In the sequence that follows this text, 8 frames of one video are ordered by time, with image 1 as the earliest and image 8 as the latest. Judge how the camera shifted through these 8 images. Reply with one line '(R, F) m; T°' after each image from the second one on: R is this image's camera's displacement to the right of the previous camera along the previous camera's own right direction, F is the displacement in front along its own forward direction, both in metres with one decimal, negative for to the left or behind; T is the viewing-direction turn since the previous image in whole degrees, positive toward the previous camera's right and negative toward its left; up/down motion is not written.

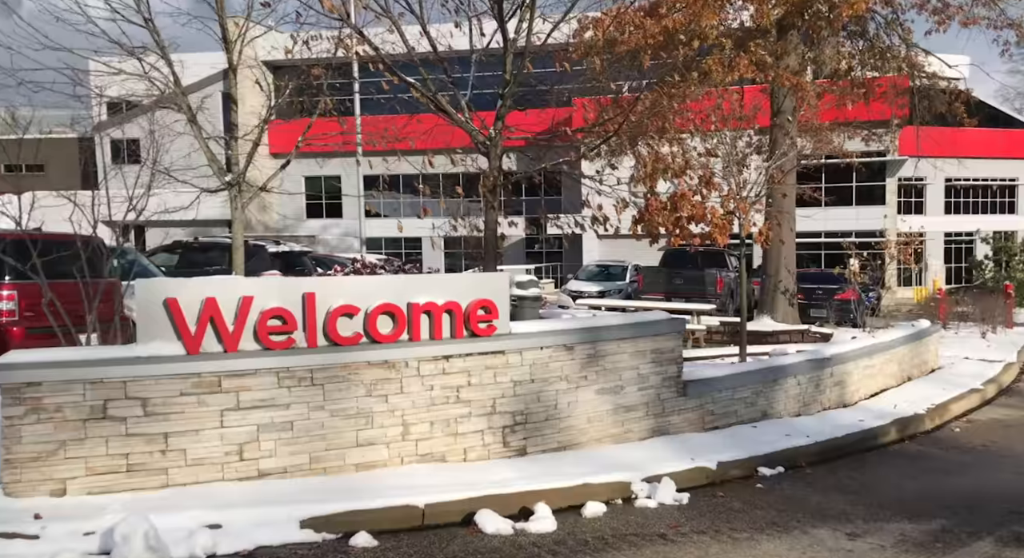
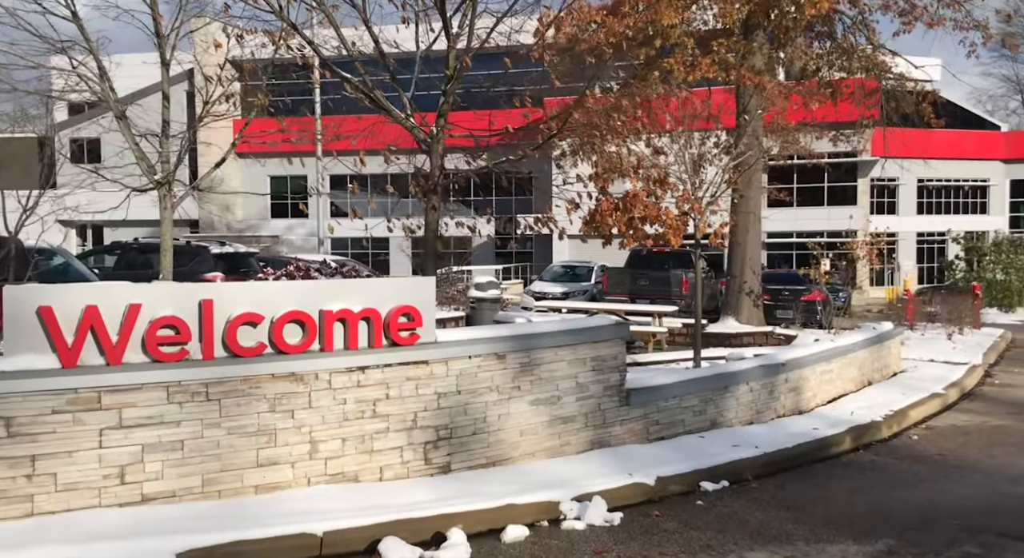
(+0.3, +0.4) m; +1°
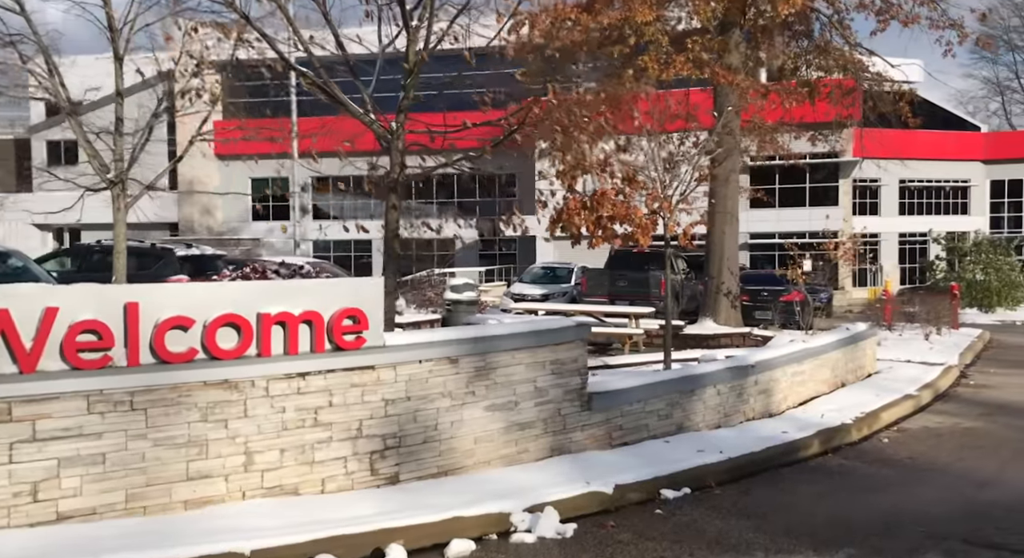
(+0.2, +0.2) m; +1°
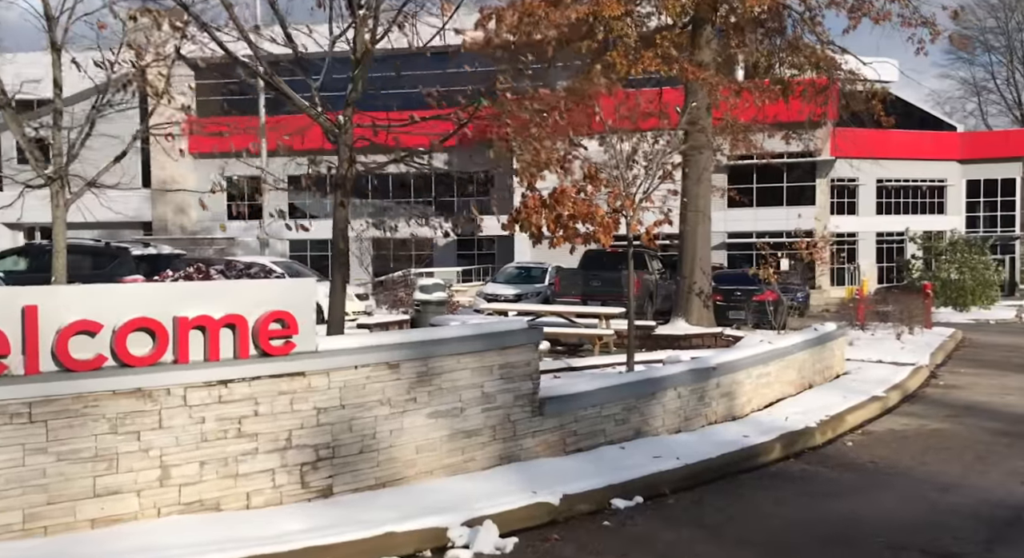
(+0.2, +0.3) m; +1°
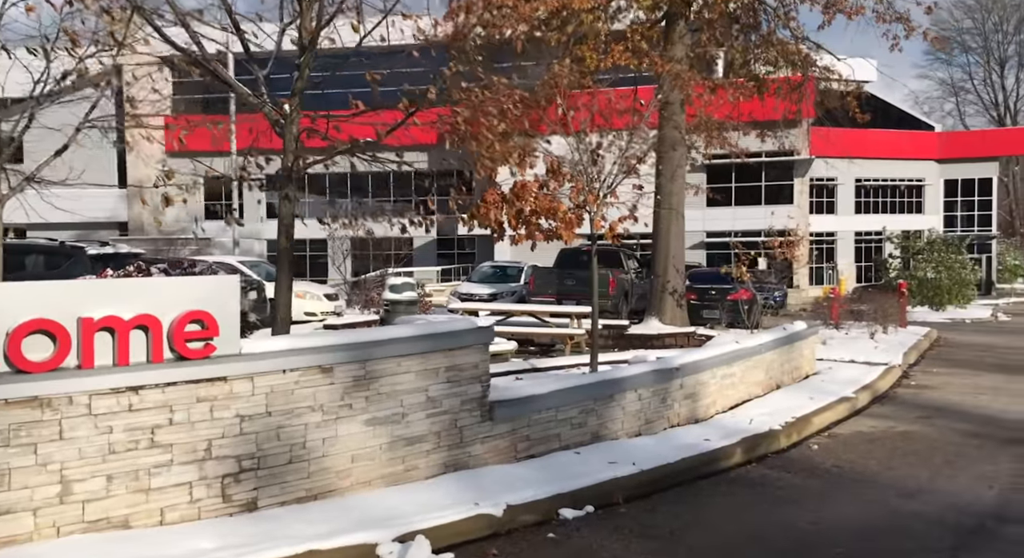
(+0.2, +0.3) m; +1°
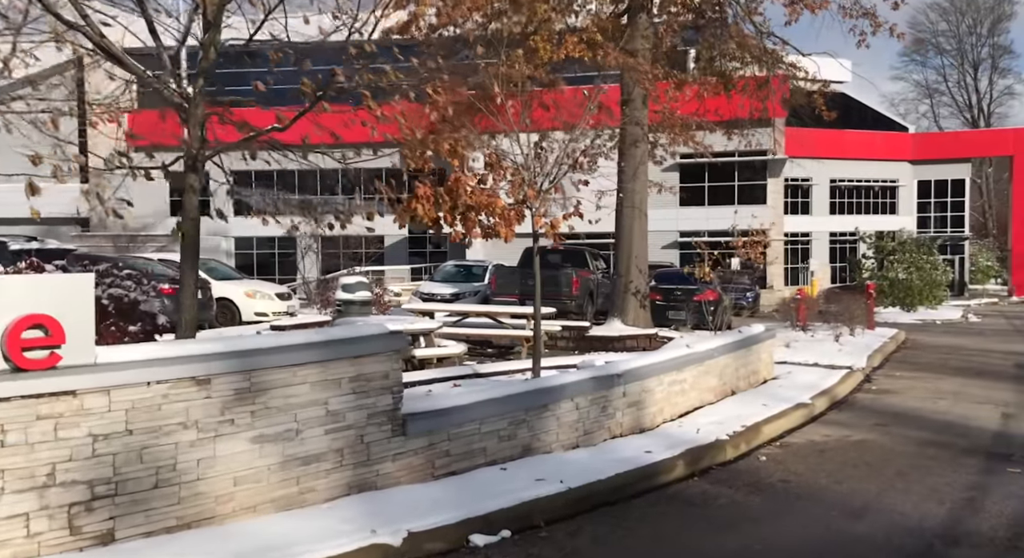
(+0.4, +0.6) m; +1°
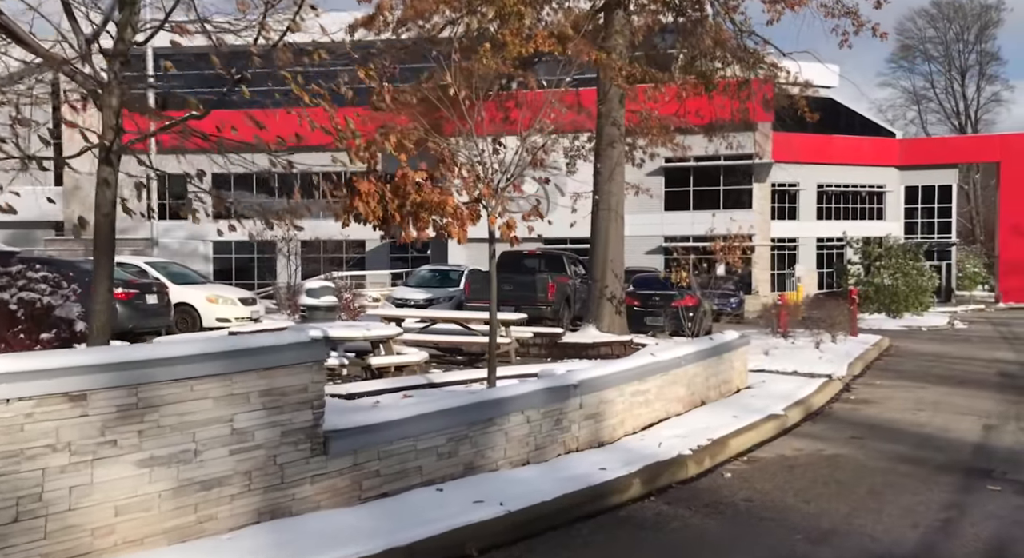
(+0.3, +0.6) m; +1°
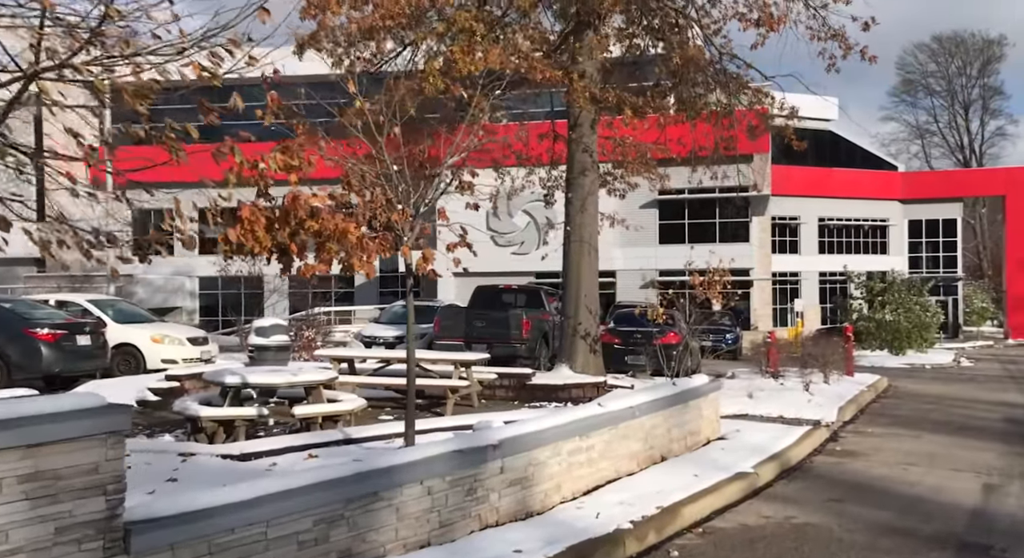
(+0.7, +1.4) m; 0°
